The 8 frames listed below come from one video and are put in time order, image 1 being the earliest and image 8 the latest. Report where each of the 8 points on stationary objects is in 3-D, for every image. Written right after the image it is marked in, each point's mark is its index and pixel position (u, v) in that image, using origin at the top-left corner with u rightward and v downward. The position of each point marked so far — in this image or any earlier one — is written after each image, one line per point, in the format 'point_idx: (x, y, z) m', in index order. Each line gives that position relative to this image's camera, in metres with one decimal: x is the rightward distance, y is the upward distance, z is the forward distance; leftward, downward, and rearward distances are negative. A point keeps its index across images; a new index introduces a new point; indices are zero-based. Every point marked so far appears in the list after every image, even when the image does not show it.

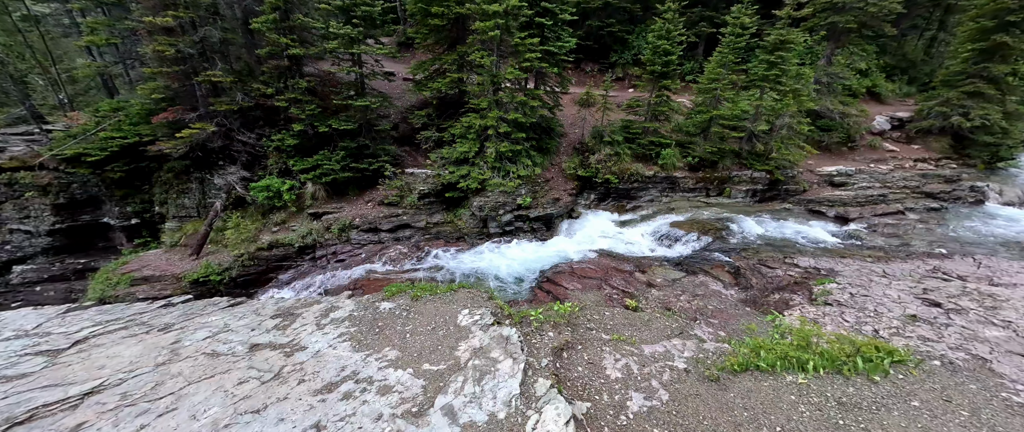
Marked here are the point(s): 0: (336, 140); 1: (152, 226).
0: (-6.8, +2.9, +12.8) m
1: (-15.1, -0.5, +13.6) m
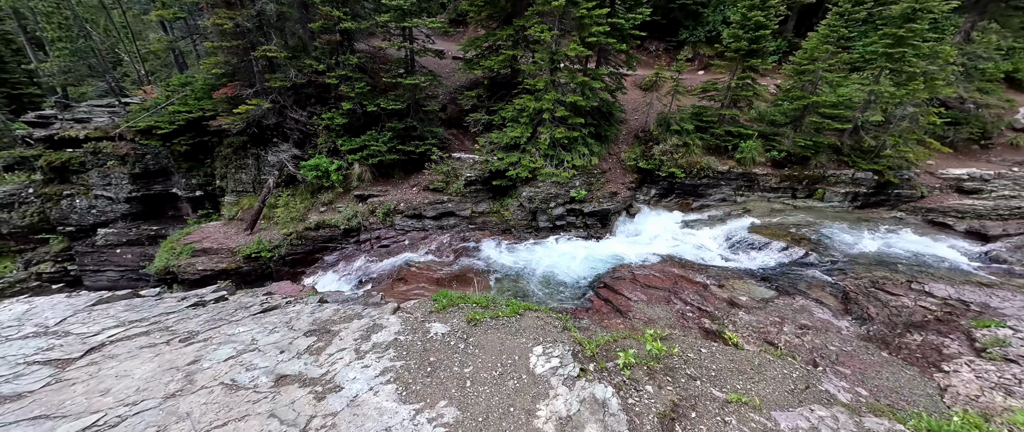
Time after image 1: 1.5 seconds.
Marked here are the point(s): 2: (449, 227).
0: (-4.8, +3.6, +12.3) m
1: (-13.0, +0.7, +14.2) m
2: (-2.3, -0.4, +11.3) m
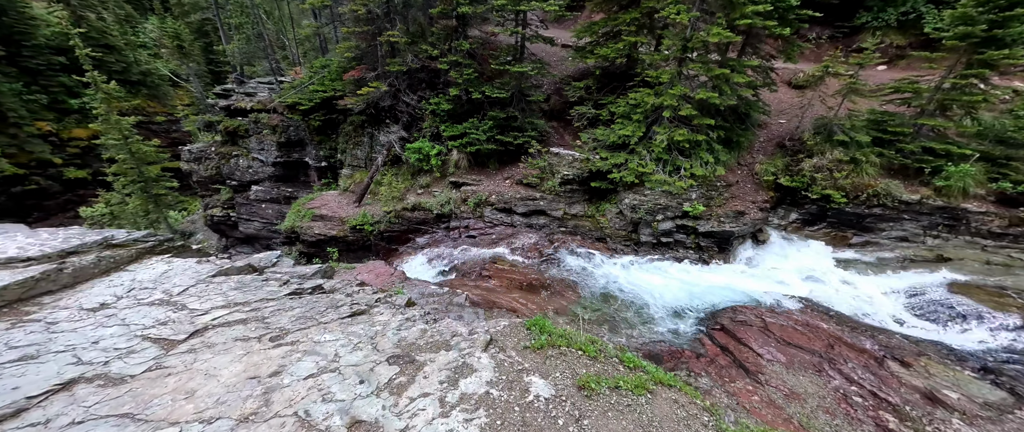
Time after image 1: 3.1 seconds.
0: (-0.9, +4.0, +12.1) m
1: (-8.8, +2.2, +16.0) m
2: (+0.8, -0.3, +10.7) m
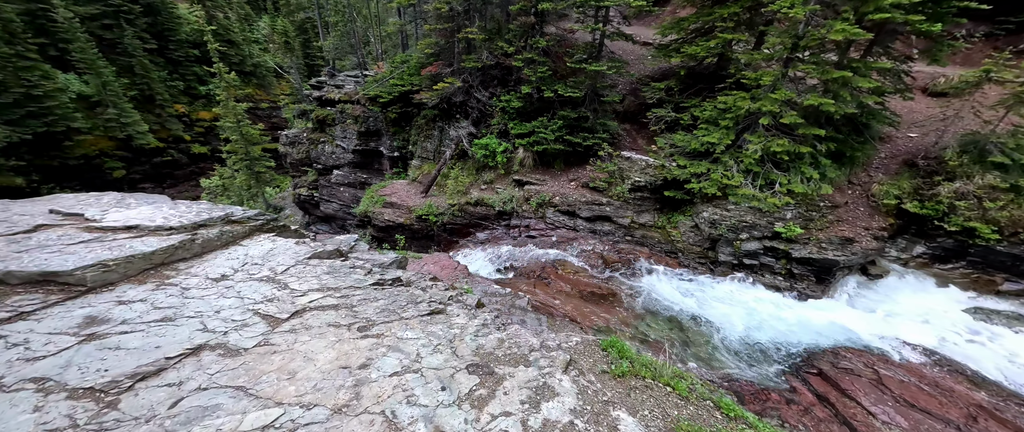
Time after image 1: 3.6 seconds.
0: (+1.6, +3.9, +11.8) m
1: (-5.6, +2.9, +16.9) m
2: (+2.7, -0.5, +10.2) m
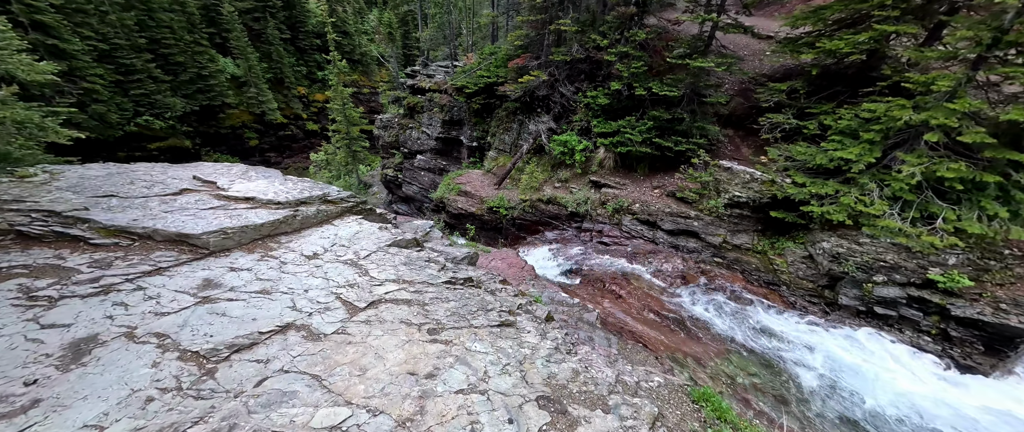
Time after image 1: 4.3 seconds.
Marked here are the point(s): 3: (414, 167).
0: (+4.5, +3.6, +10.8) m
1: (-1.6, +3.4, +17.3) m
2: (+4.8, -0.9, +9.2) m
3: (-5.7, +2.8, +18.6) m
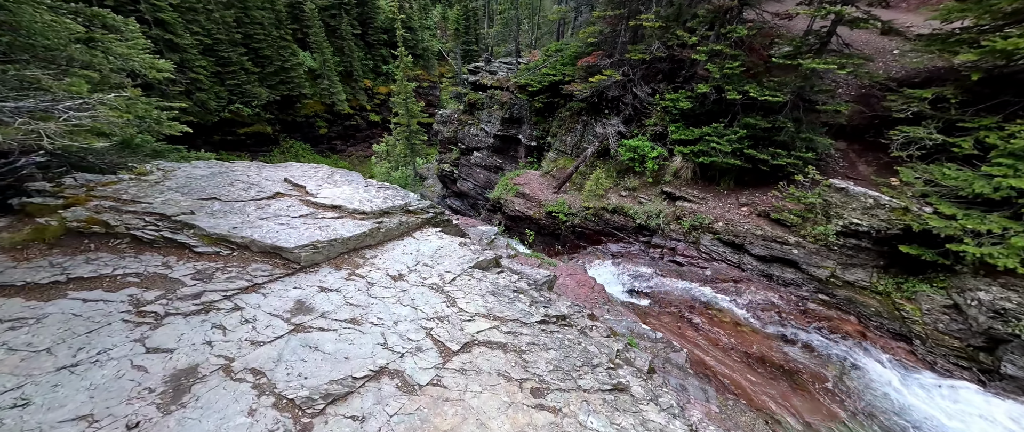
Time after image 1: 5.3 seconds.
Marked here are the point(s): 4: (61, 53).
0: (+6.7, +3.0, +9.6) m
1: (+1.5, +3.3, +16.8) m
2: (+6.4, -1.5, +8.0) m
3: (-2.4, +3.0, +18.7) m
4: (-7.8, +2.8, +5.7) m
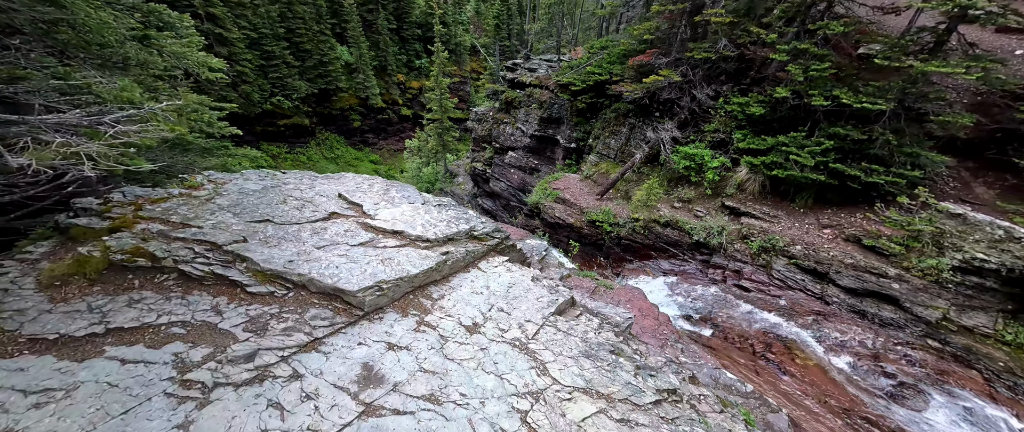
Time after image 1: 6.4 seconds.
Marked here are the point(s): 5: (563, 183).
0: (+8.0, +2.4, +8.4) m
1: (+3.4, +3.0, +16.0) m
2: (+7.5, -2.1, +6.9) m
3: (-0.3, +2.9, +18.2) m
4: (-6.7, +2.8, +5.5) m
5: (+2.3, +1.4, +14.2) m
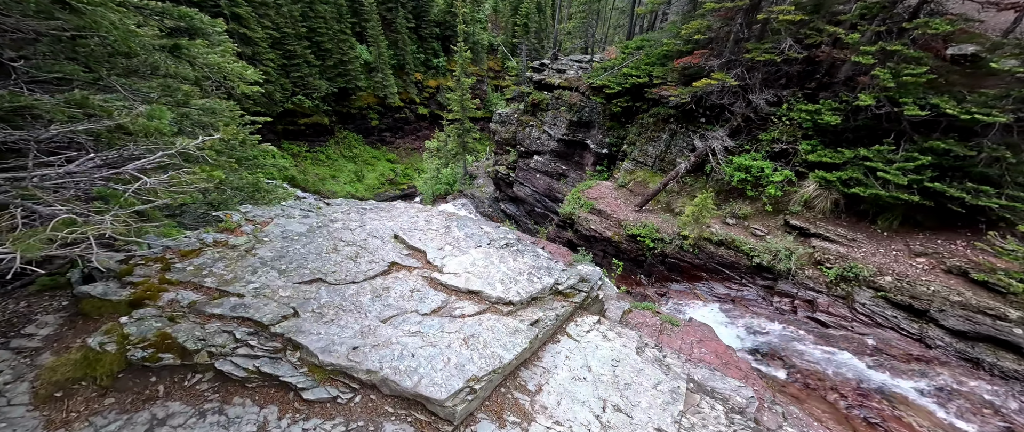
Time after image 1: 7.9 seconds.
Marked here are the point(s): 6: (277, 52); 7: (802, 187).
0: (+9.1, +1.9, +7.4) m
1: (+4.8, +2.5, +15.1) m
2: (+8.4, -2.7, +5.9) m
3: (+1.1, +2.5, +17.4) m
4: (-5.7, +2.4, +5.1) m
5: (+3.6, +1.0, +13.4) m
6: (-13.2, +9.2, +18.7) m
7: (+7.8, +0.8, +8.8) m
